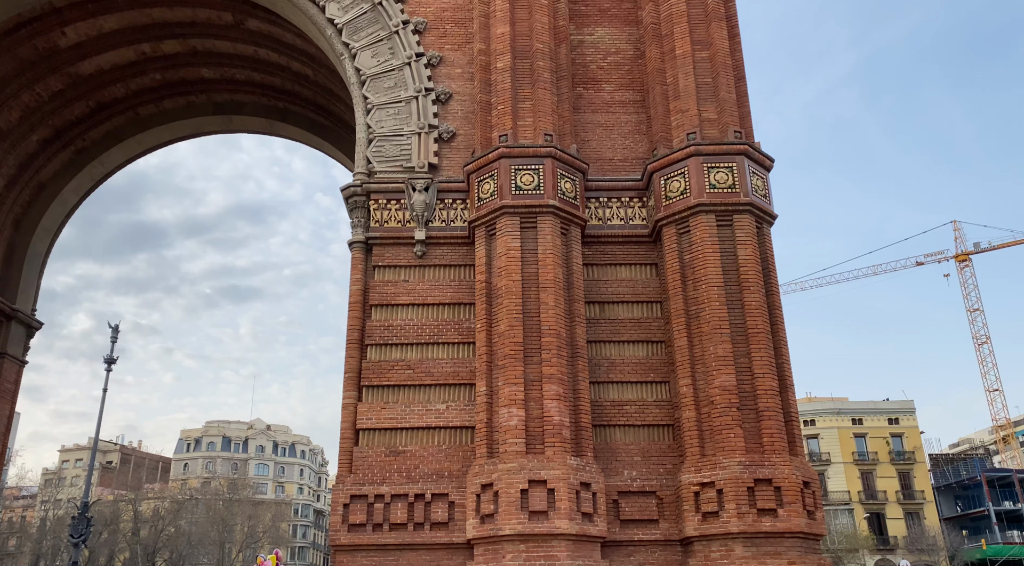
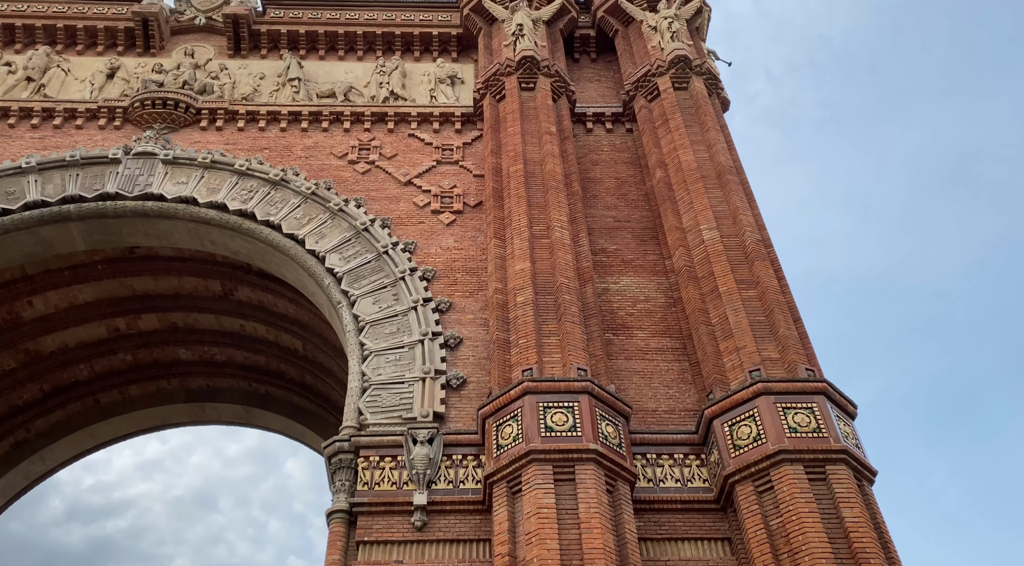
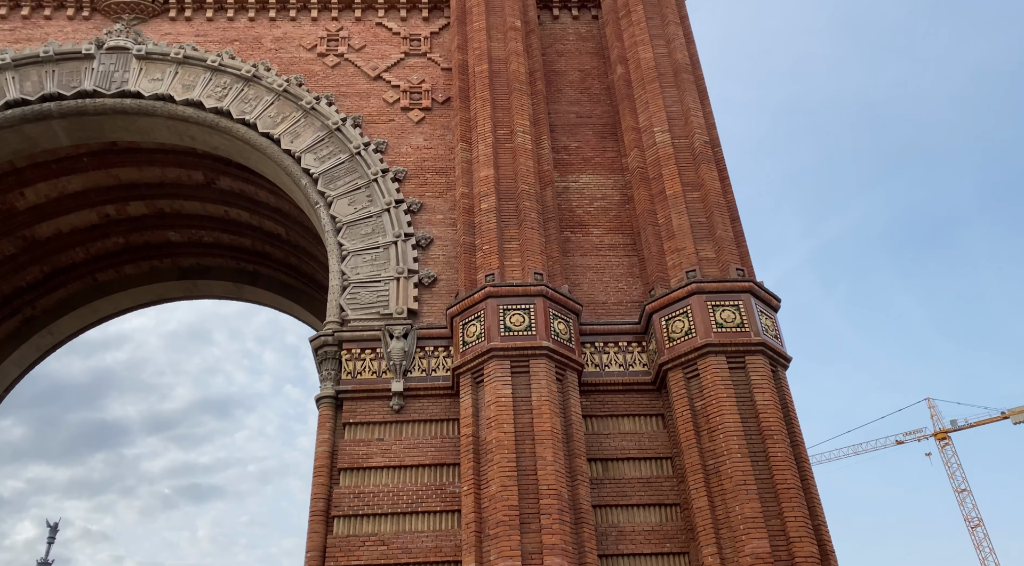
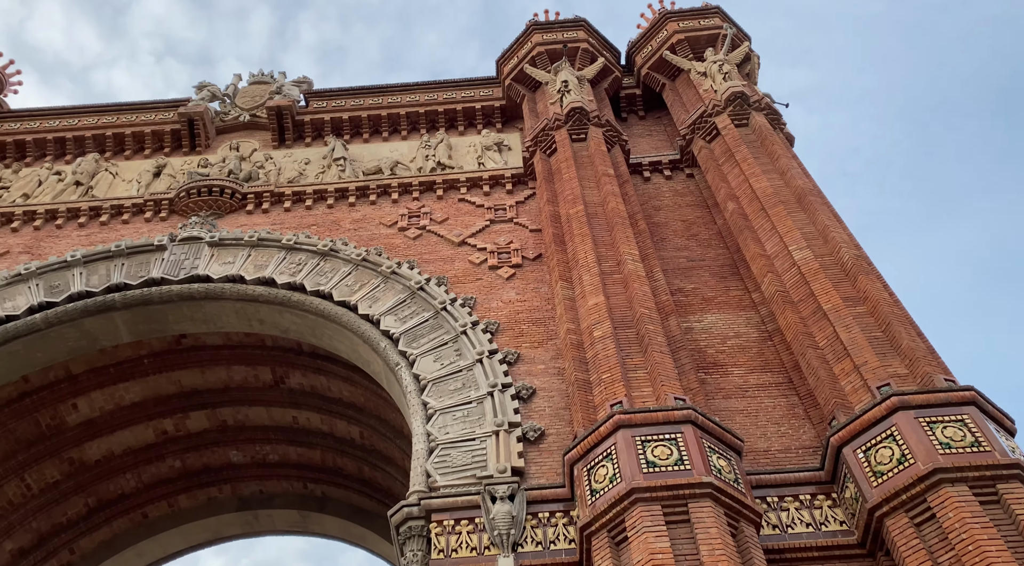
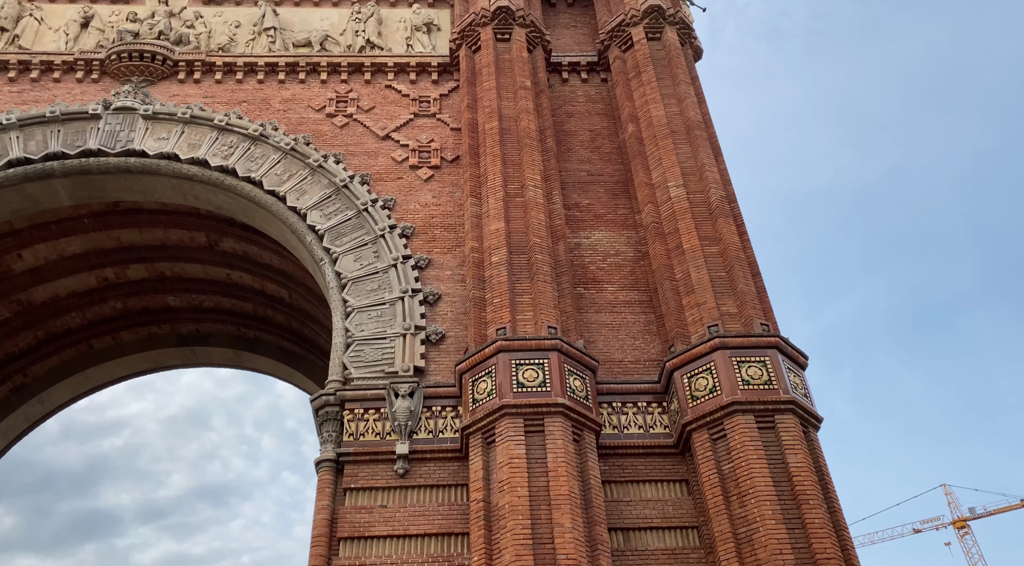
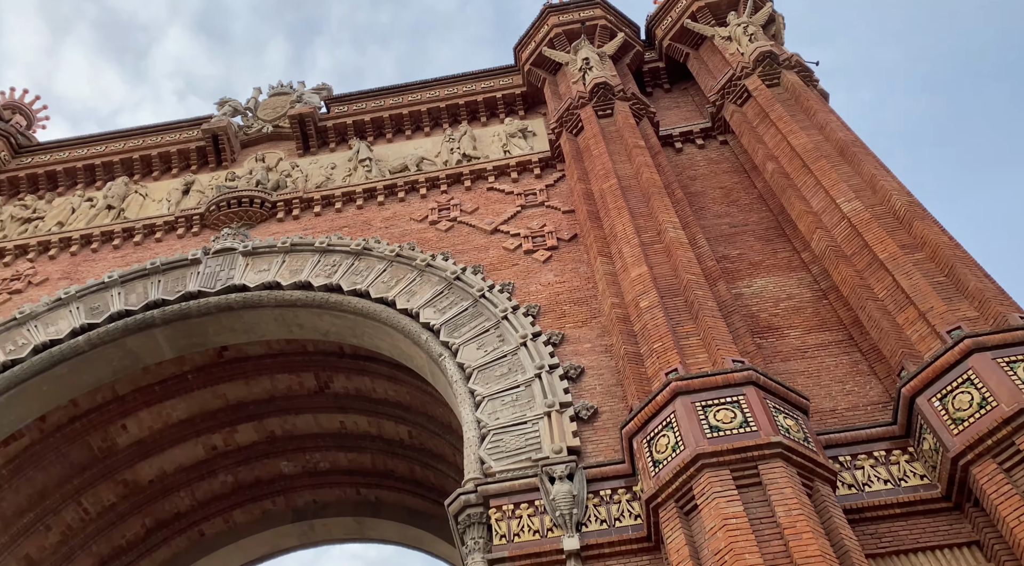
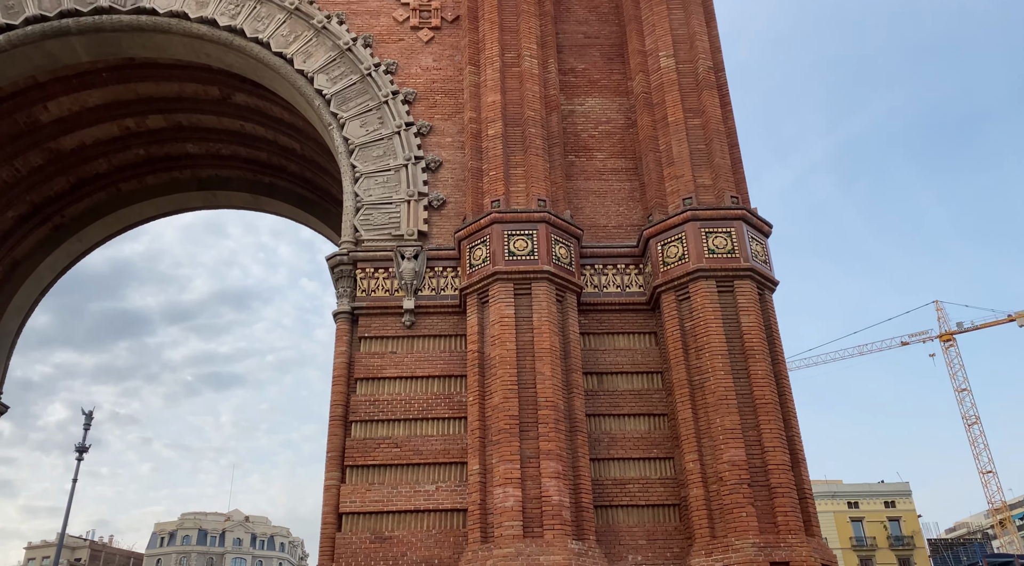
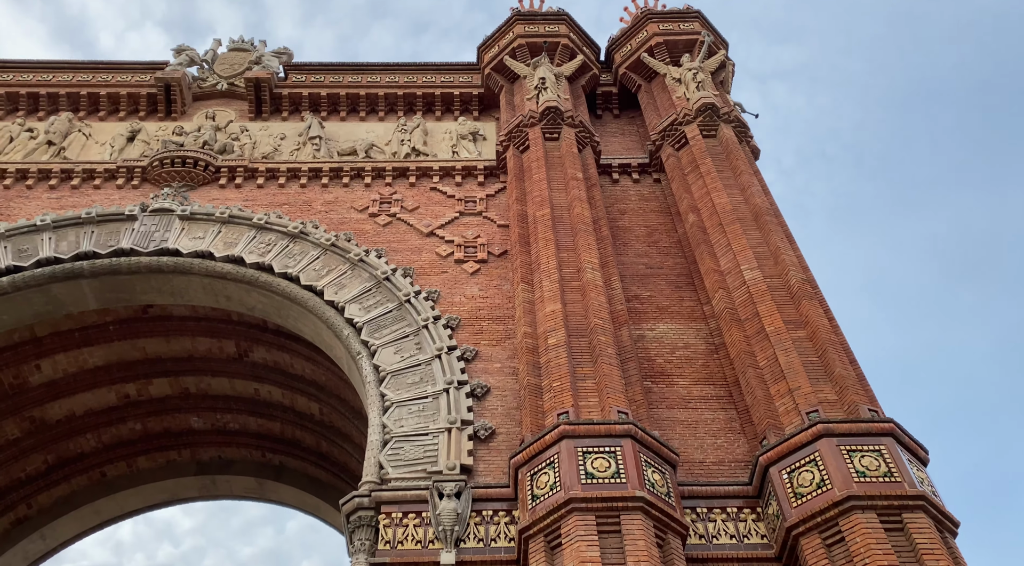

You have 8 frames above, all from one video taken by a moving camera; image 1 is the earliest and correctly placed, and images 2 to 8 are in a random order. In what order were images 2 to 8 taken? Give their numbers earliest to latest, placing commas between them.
7, 3, 5, 2, 8, 4, 6
